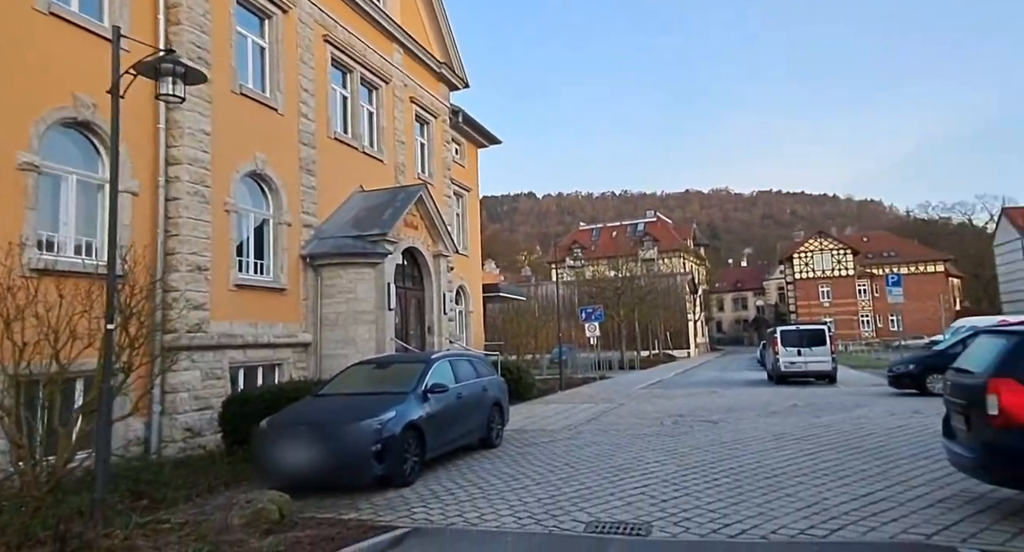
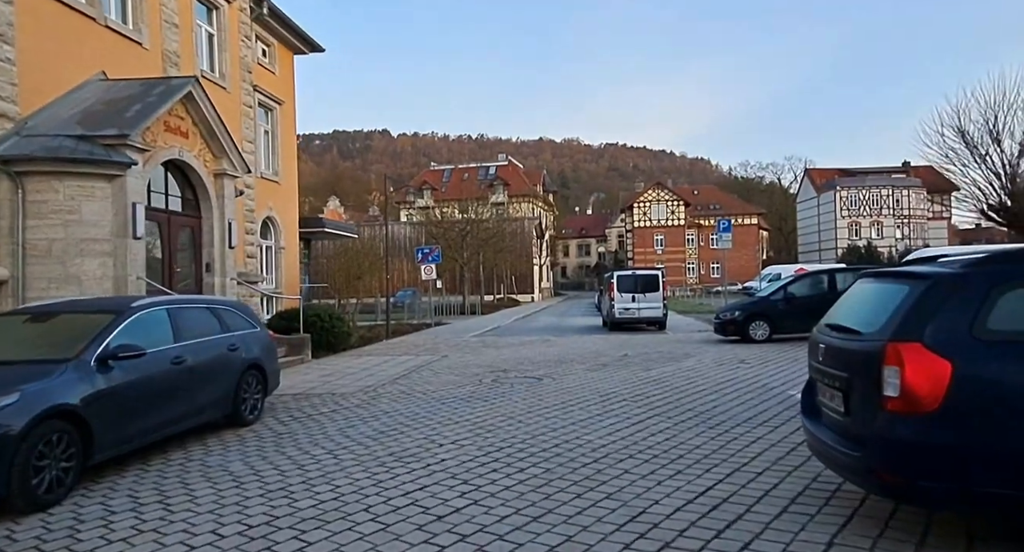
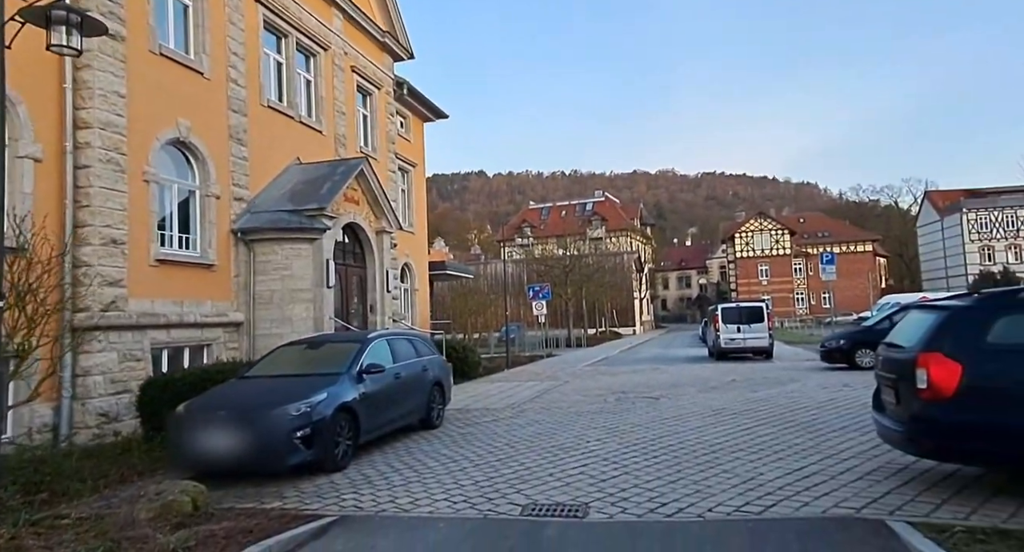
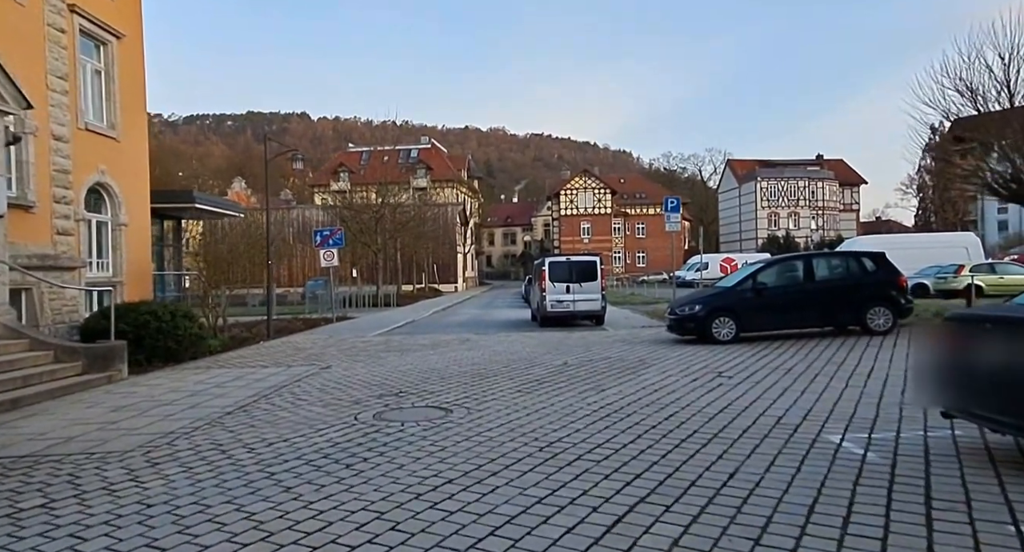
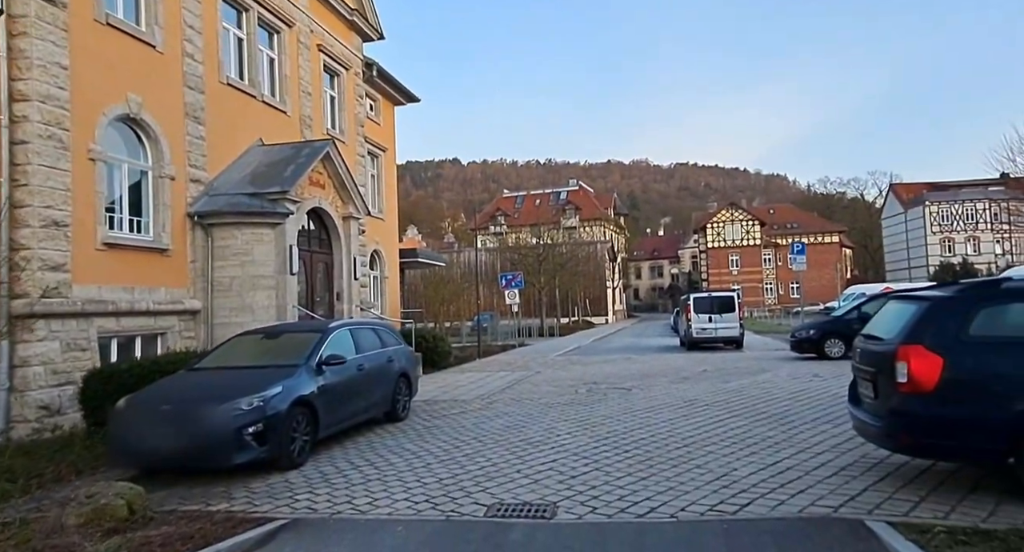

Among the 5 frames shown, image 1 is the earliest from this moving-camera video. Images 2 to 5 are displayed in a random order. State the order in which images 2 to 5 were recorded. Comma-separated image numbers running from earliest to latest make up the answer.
3, 5, 2, 4
